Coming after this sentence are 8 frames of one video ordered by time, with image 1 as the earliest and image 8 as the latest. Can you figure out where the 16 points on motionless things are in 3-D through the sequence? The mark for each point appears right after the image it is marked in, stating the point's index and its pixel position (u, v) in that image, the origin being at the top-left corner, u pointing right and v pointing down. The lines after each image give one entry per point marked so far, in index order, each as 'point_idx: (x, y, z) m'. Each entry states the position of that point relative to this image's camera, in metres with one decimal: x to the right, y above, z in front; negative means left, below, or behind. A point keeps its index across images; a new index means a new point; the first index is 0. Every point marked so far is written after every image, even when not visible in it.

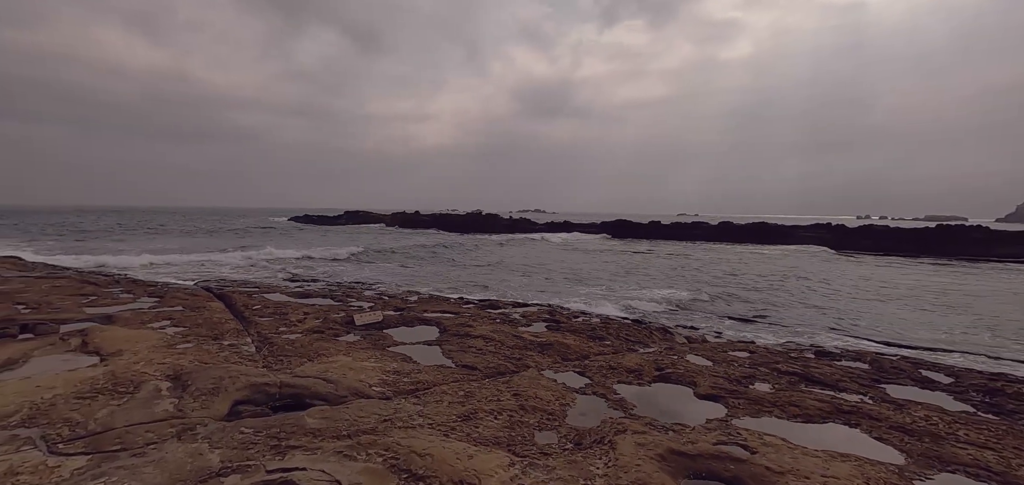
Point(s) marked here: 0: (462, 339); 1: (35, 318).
0: (-0.8, -1.6, +8.7) m
1: (-9.1, -1.4, +10.1) m
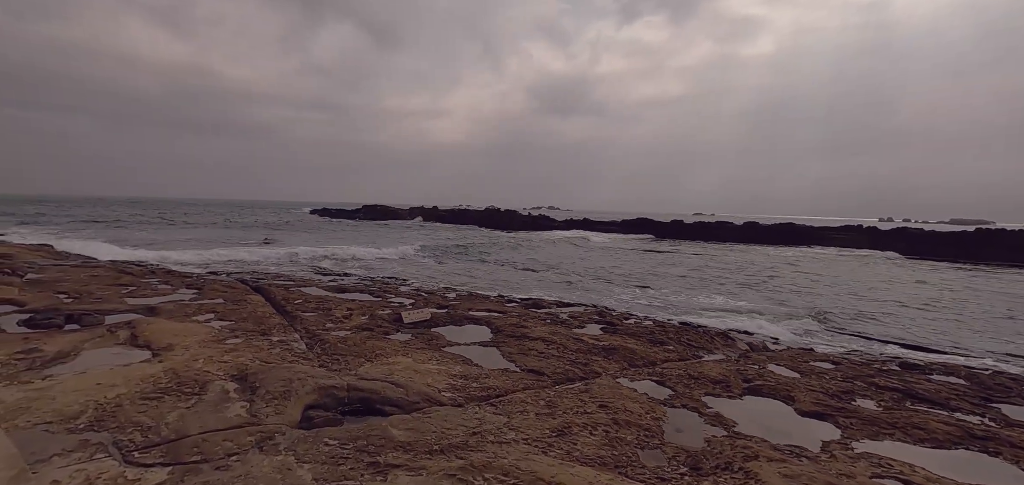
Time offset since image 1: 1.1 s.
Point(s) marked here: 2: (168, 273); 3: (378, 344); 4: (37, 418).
0: (+0.2, -1.5, +8.3) m
1: (-8.1, -1.2, +9.9) m
2: (-9.8, -0.9, +15.1) m
3: (-2.0, -1.5, +8.0) m
4: (-3.9, -1.5, +4.4) m
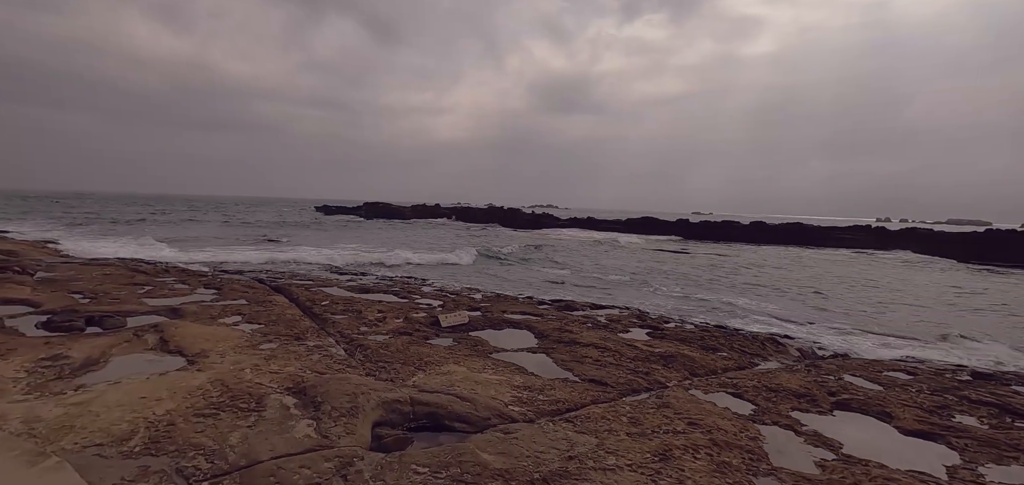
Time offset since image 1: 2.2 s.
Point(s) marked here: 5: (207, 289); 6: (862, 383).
0: (+0.9, -1.5, +7.8) m
1: (-7.3, -1.2, +9.4) m
2: (-9.1, -0.8, +14.6) m
3: (-1.3, -1.5, +7.5) m
4: (-3.2, -1.5, +3.9) m
5: (-7.0, -1.1, +12.2) m
6: (+4.3, -1.7, +6.5) m
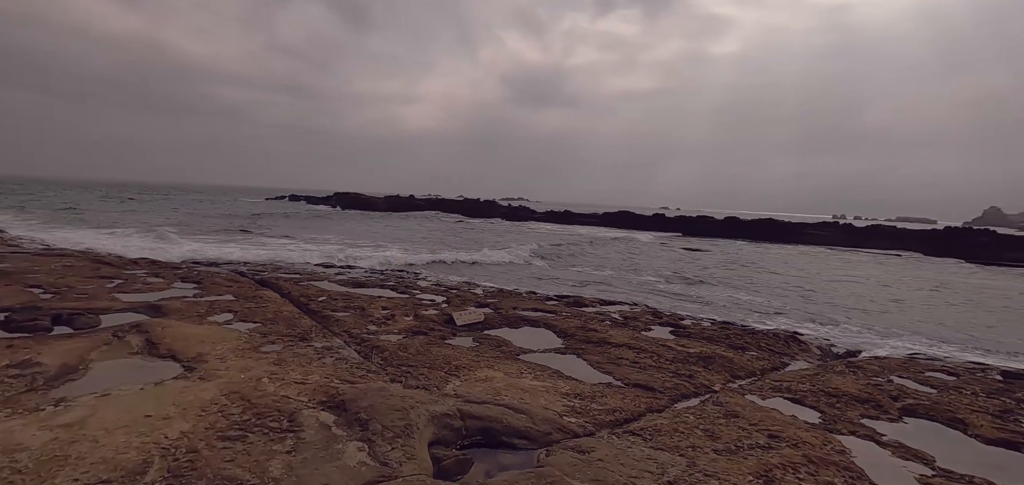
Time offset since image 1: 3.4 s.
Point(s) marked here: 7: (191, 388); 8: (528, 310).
0: (+1.3, -1.5, +7.3) m
1: (-7.0, -1.0, +8.4) m
2: (-9.1, -0.6, +13.5) m
3: (-0.9, -1.4, +6.9) m
4: (-2.6, -1.4, +3.2) m
5: (-6.9, -0.9, +11.2) m
6: (+4.8, -1.7, +6.2) m
7: (-2.9, -1.3, +4.8) m
8: (+0.3, -1.3, +10.1) m
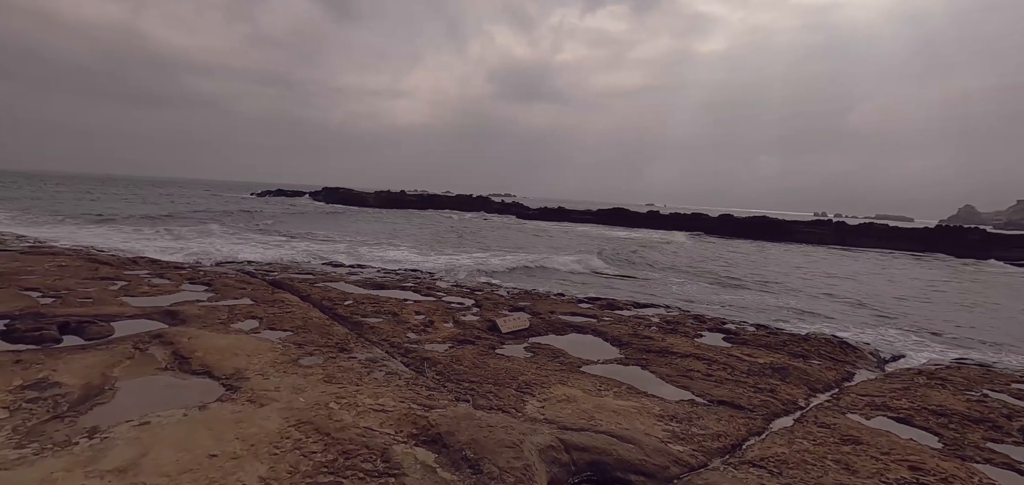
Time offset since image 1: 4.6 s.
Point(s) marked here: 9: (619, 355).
0: (+2.0, -1.5, +6.8) m
1: (-6.3, -1.0, +7.6) m
2: (-8.6, -0.5, +12.7) m
3: (-0.1, -1.5, +6.3) m
4: (-1.7, -1.4, +2.6) m
5: (-6.2, -0.8, +10.4) m
6: (+5.5, -1.8, +5.8) m
7: (-2.1, -1.4, +4.2) m
8: (+1.0, -1.3, +9.5) m
9: (+1.4, -1.5, +7.1) m
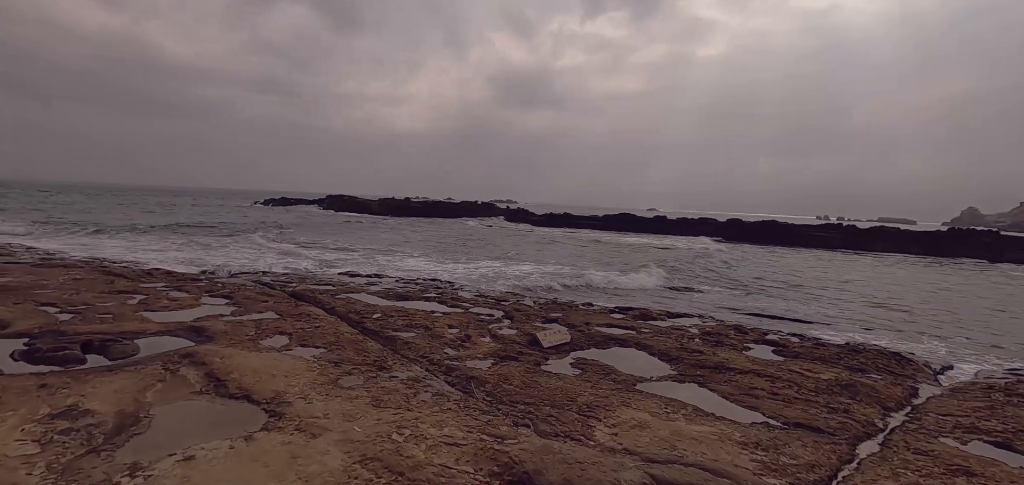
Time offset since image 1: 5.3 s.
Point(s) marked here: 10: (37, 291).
0: (+2.6, -1.6, +6.4) m
1: (-5.7, -1.2, +7.2) m
2: (-8.0, -0.8, +12.3) m
3: (+0.5, -1.6, +5.9) m
4: (-1.1, -1.5, +2.2) m
5: (-5.6, -1.1, +10.1) m
6: (+6.1, -1.8, +5.4) m
7: (-1.5, -1.5, +3.8) m
8: (+1.6, -1.5, +9.1) m
9: (+2.0, -1.6, +6.7) m
10: (-8.5, -0.9, +9.5) m
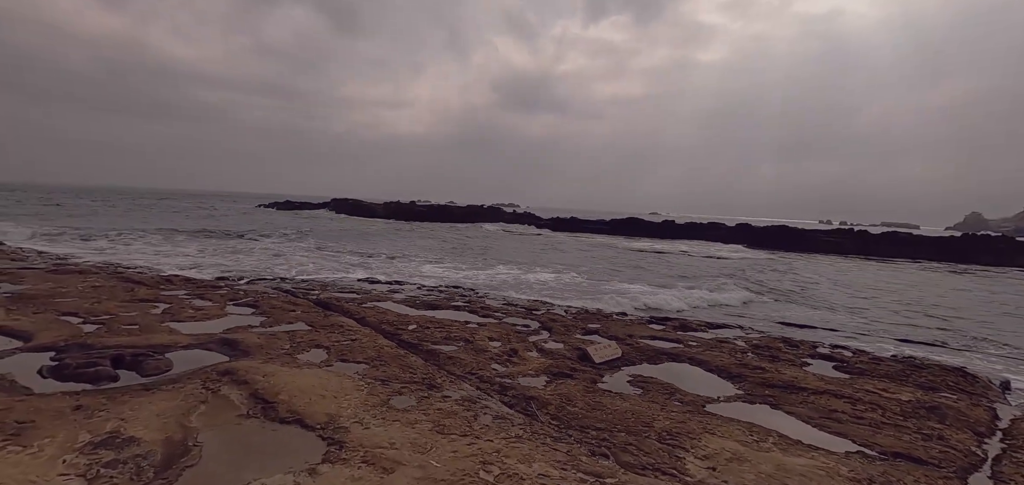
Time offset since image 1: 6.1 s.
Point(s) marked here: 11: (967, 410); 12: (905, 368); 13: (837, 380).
0: (+3.3, -1.7, +6.0) m
1: (-5.1, -1.3, +6.9) m
2: (-7.3, -0.9, +12.0) m
3: (+1.2, -1.7, +5.5) m
4: (-0.5, -1.6, +1.8) m
5: (-5.0, -1.2, +9.7) m
6: (+6.8, -2.0, +5.0) m
7: (-0.9, -1.6, +3.4) m
8: (+2.3, -1.6, +8.7) m
9: (+2.7, -1.8, +6.3) m
10: (-7.9, -1.0, +9.1) m
11: (+5.2, -1.9, +6.1) m
12: (+5.9, -1.9, +7.9) m
13: (+4.1, -1.7, +6.6) m
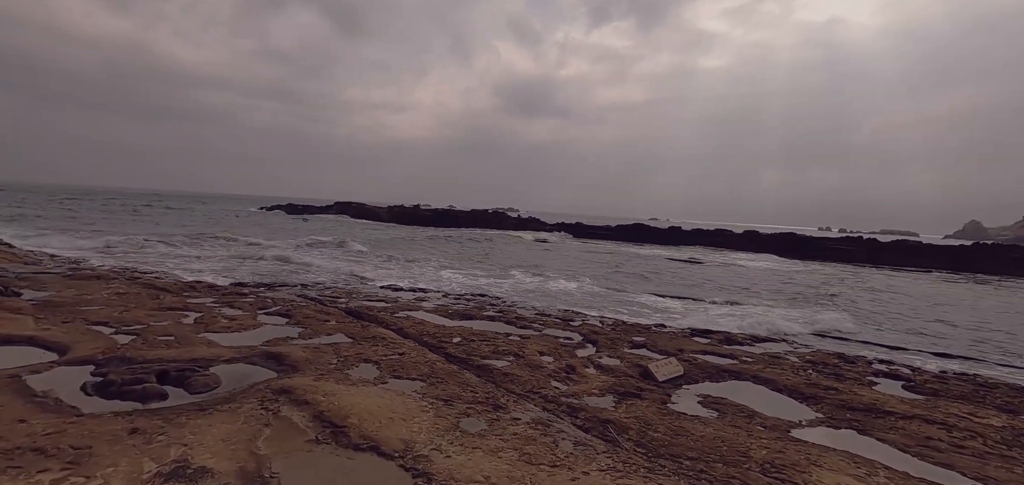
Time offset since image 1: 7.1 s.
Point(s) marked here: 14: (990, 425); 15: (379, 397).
0: (+4.0, -1.9, +5.7) m
1: (-4.3, -1.4, +6.5) m
2: (-6.5, -1.0, +11.6) m
3: (+1.9, -1.9, +5.2) m
4: (+0.3, -1.7, +1.5) m
5: (-4.2, -1.3, +9.3) m
6: (+7.6, -2.2, +4.7) m
7: (-0.1, -1.7, +3.1) m
8: (+3.0, -1.8, +8.4) m
9: (+3.4, -1.9, +6.0) m
10: (-7.1, -1.1, +8.8) m
11: (+6.0, -2.1, +5.8) m
12: (+6.6, -2.1, +7.6) m
13: (+4.8, -1.9, +6.3) m
14: (+5.1, -2.0, +5.7) m
15: (-1.4, -1.6, +5.4) m
